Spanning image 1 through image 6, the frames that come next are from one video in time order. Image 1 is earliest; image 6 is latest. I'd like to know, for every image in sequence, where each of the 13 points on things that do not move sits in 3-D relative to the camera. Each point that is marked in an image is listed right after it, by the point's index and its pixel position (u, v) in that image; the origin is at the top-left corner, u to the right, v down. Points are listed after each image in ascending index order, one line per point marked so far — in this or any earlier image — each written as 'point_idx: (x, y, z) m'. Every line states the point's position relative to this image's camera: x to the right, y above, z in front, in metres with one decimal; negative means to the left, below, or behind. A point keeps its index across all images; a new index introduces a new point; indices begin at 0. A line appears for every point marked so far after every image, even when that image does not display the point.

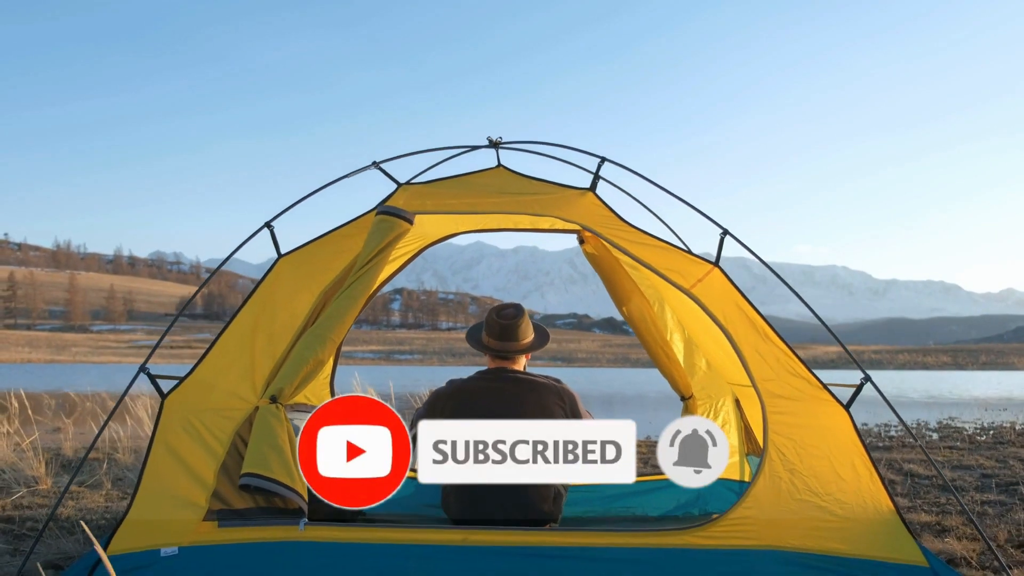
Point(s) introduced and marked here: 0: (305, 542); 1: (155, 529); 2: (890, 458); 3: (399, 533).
0: (-1.0, -1.3, +4.0) m
1: (-1.8, -1.3, +4.0) m
2: (+3.9, -1.8, +7.5) m
3: (-0.7, -1.3, +4.1) m
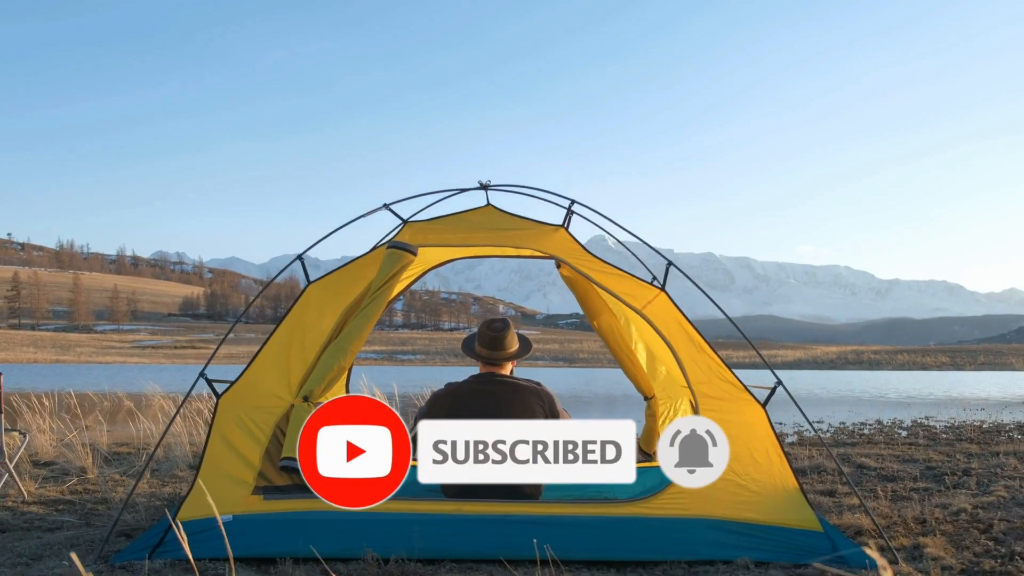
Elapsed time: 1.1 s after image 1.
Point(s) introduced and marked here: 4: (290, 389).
0: (-1.1, -1.5, +4.8) m
1: (-1.9, -1.4, +4.7) m
2: (+3.9, -1.9, +8.2) m
3: (-0.8, -1.5, +4.8) m
4: (-1.5, -0.7, +5.0) m
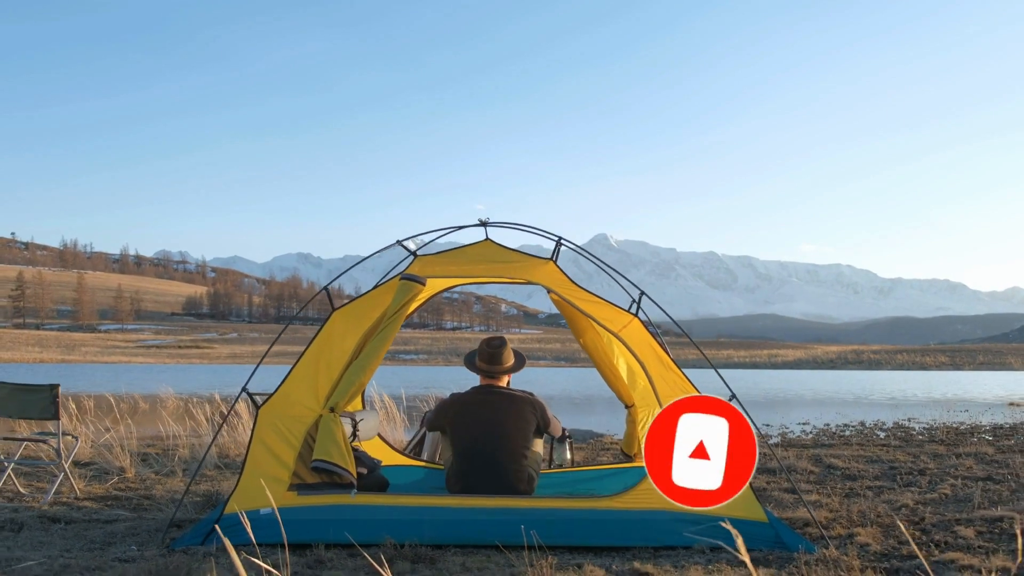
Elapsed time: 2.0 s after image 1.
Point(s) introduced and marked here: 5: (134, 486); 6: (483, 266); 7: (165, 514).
0: (-1.2, -1.6, +5.4) m
1: (-1.9, -1.6, +5.4) m
2: (+3.9, -2.0, +8.9) m
3: (-0.8, -1.6, +5.5) m
4: (-1.5, -0.9, +5.7) m
5: (-3.5, -1.8, +6.6) m
6: (-0.2, +0.1, +5.8) m
7: (-2.5, -1.7, +5.4) m
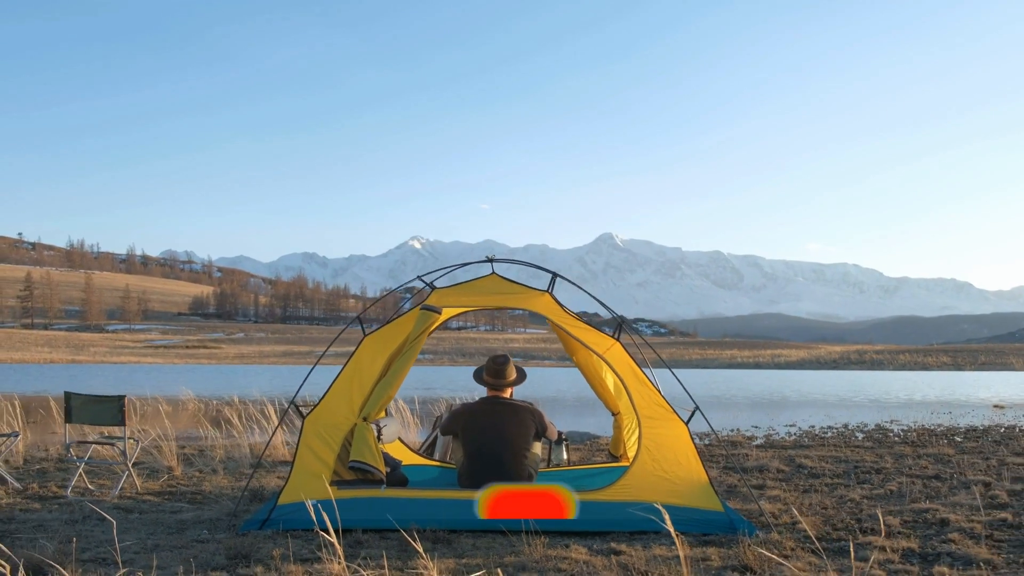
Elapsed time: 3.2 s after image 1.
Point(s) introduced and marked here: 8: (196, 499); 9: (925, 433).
0: (-1.1, -1.9, +6.4) m
1: (-1.9, -1.8, +6.4) m
2: (+3.9, -2.3, +9.7) m
3: (-0.8, -1.9, +6.5) m
4: (-1.5, -1.1, +6.6) m
5: (-3.4, -2.1, +7.6) m
6: (-0.2, -0.1, +6.8) m
7: (-2.5, -1.9, +6.3) m
8: (-3.0, -2.0, +6.8) m
9: (+7.2, -2.6, +12.6) m
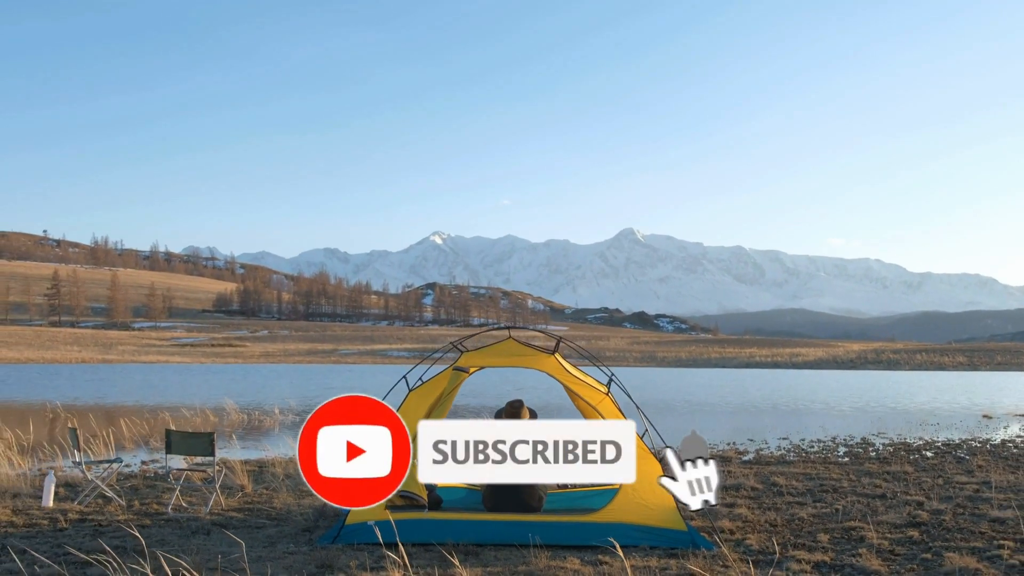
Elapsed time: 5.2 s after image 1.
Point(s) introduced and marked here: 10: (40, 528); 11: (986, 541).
0: (-1.0, -2.5, +8.0) m
1: (-1.8, -2.5, +8.0) m
2: (+4.1, -2.9, +11.2) m
3: (-0.6, -2.5, +8.0) m
4: (-1.4, -1.8, +8.2) m
5: (-3.3, -2.7, +9.2) m
6: (-0.1, -0.7, +8.3) m
7: (-2.4, -2.6, +8.0) m
8: (-2.8, -2.7, +8.4) m
9: (+7.5, -3.1, +14.0) m
10: (-5.2, -2.7, +8.0) m
11: (+4.4, -2.4, +6.7) m
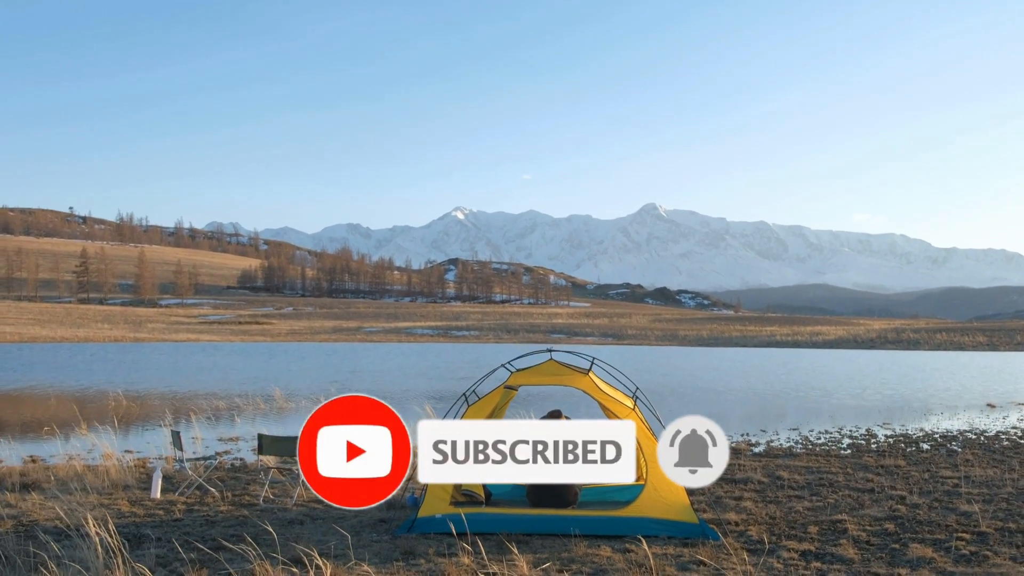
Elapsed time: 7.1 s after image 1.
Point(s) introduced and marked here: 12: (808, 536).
0: (-0.5, -2.9, +9.5) m
1: (-1.2, -2.9, +9.5) m
2: (+4.8, -3.1, +12.6) m
3: (-0.1, -2.9, +9.6) m
4: (-0.8, -2.2, +9.8) m
5: (-2.7, -3.1, +10.8) m
6: (+0.5, -1.1, +9.8) m
7: (-1.8, -3.0, +9.5) m
8: (-2.3, -3.0, +10.0) m
9: (+8.2, -3.3, +15.3) m
10: (-4.7, -3.1, +9.7) m
11: (+4.9, -2.8, +8.1) m
12: (+3.3, -2.8, +8.0) m
